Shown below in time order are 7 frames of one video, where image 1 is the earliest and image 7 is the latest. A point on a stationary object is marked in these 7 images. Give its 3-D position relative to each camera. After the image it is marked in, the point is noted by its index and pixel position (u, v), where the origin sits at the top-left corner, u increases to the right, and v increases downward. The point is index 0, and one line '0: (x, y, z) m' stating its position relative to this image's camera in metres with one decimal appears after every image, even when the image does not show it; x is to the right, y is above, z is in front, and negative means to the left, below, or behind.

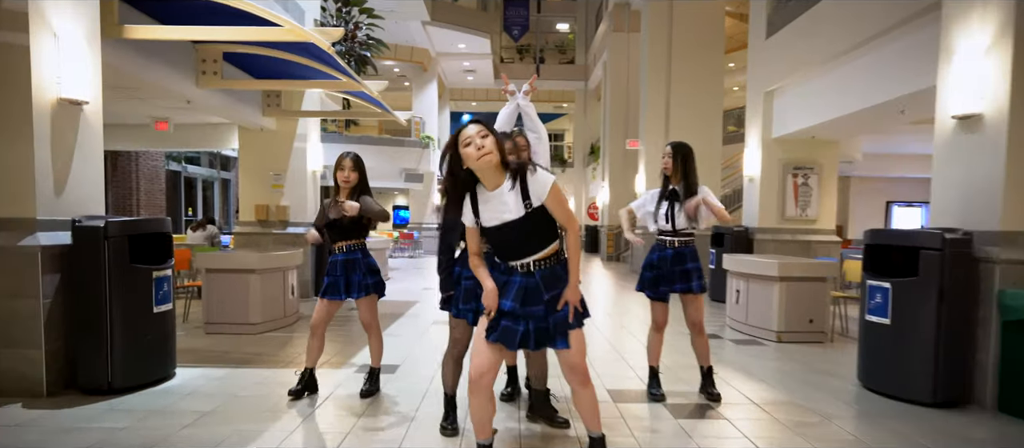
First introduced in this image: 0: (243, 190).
0: (-3.7, +0.5, +8.7) m
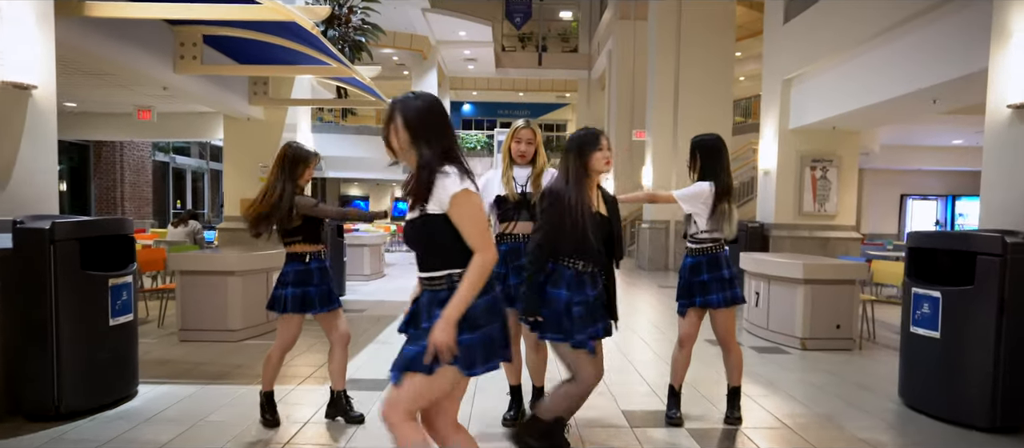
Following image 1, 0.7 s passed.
0: (-3.7, +0.6, +8.3) m
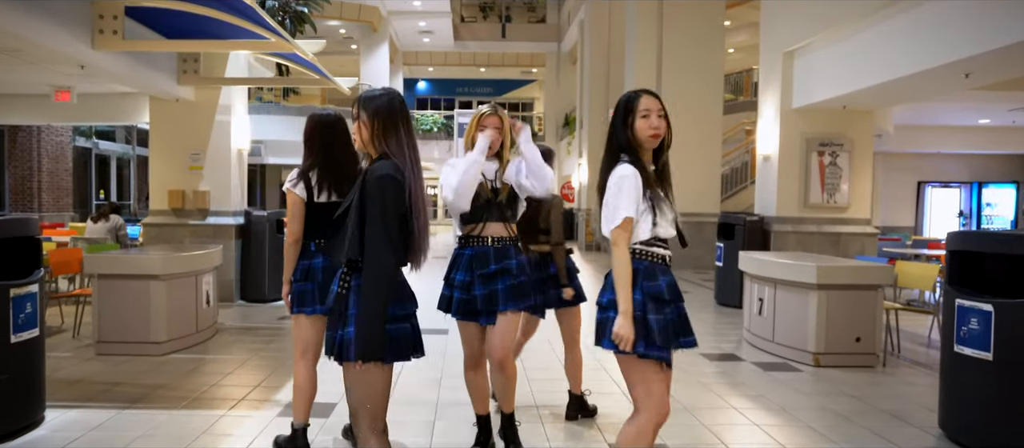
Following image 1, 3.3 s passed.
0: (-4.0, +0.6, +7.4) m
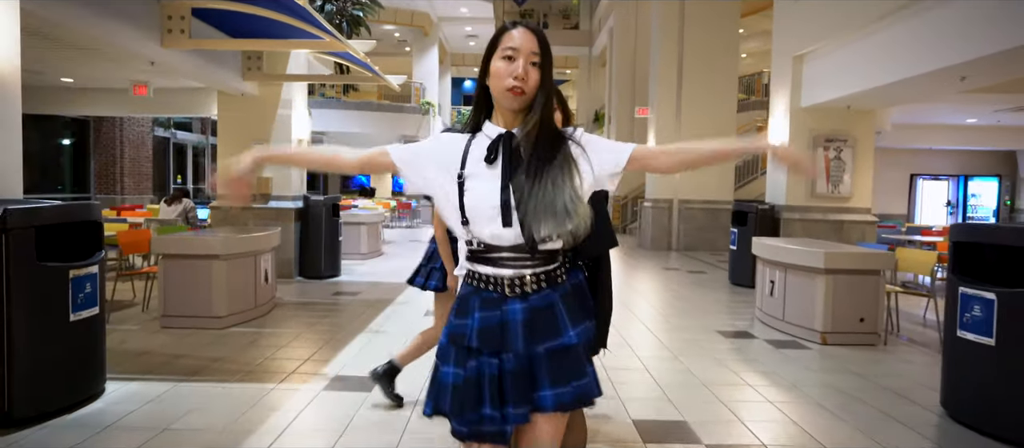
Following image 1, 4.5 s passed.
0: (-3.7, +0.8, +7.9) m
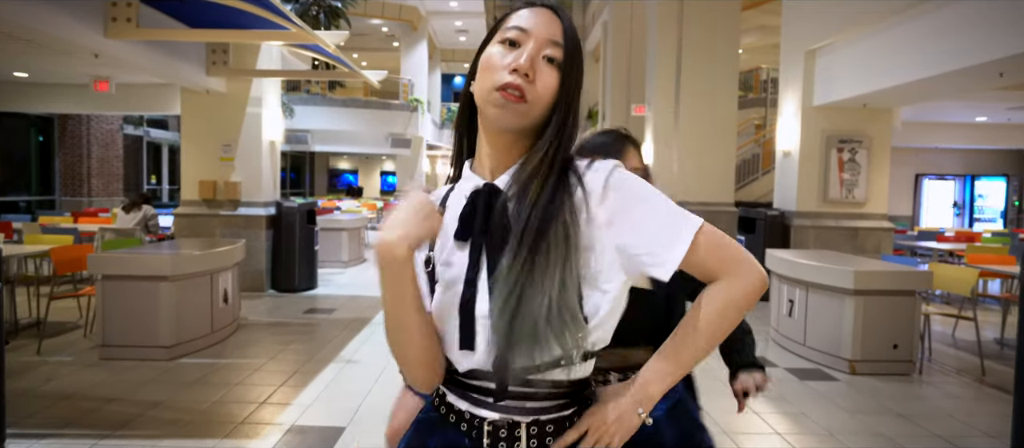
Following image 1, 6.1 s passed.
0: (-3.8, +0.7, +7.3) m
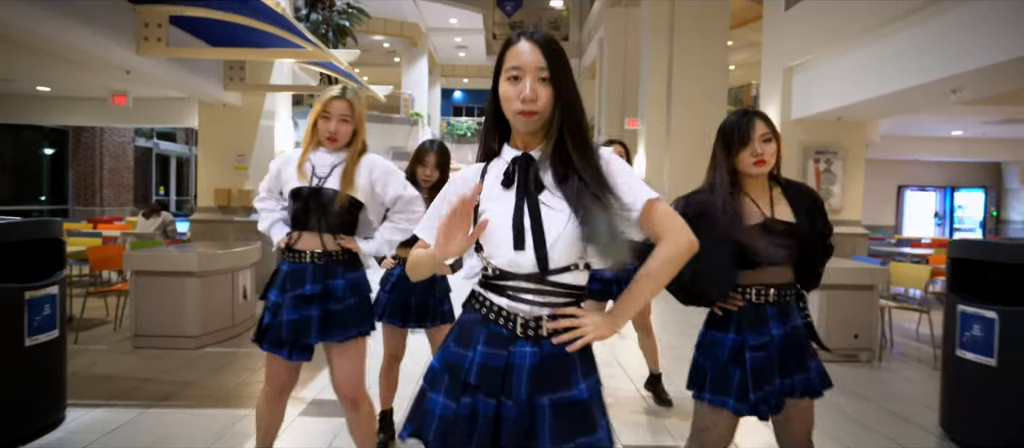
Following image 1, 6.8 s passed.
0: (-3.8, +0.6, +7.7) m
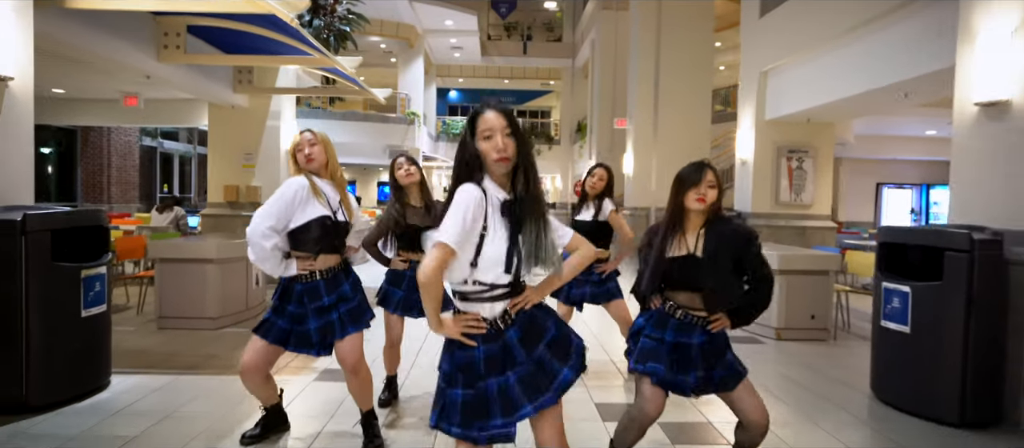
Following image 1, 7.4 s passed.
0: (-4.0, +0.7, +8.2) m
